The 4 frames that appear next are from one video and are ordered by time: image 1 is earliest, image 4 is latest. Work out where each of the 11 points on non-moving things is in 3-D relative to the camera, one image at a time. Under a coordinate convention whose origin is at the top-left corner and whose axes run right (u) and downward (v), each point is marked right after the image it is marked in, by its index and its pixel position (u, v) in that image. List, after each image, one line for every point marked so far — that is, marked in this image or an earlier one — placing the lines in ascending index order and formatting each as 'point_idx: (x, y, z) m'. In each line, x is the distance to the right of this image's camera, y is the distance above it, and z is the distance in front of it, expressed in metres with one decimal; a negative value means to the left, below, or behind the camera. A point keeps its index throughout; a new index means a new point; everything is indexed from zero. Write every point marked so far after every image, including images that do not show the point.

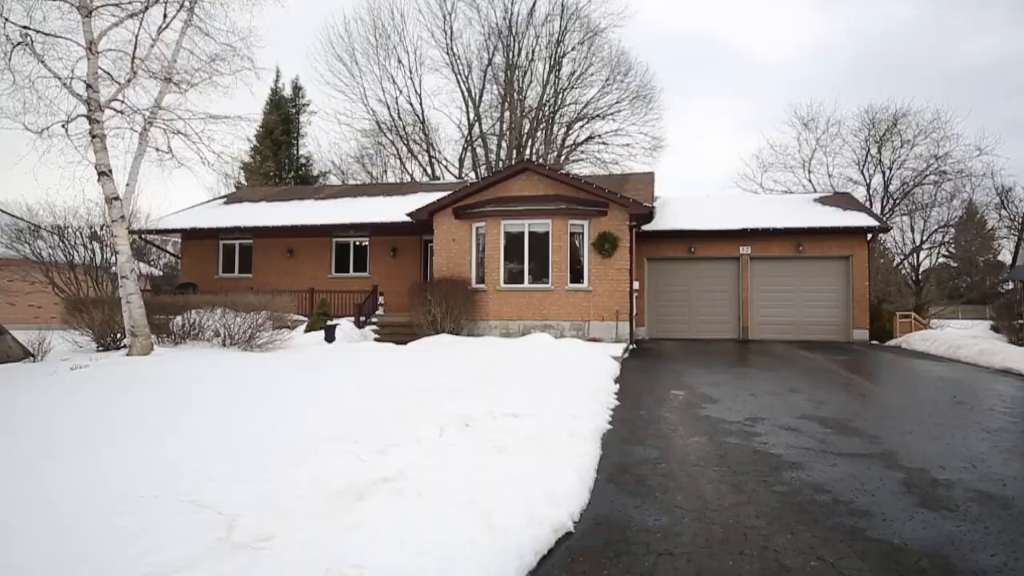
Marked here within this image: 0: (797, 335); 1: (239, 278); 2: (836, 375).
0: (+8.2, -1.4, +16.7) m
1: (-8.7, +0.3, +18.6) m
2: (+5.7, -1.5, +10.2) m
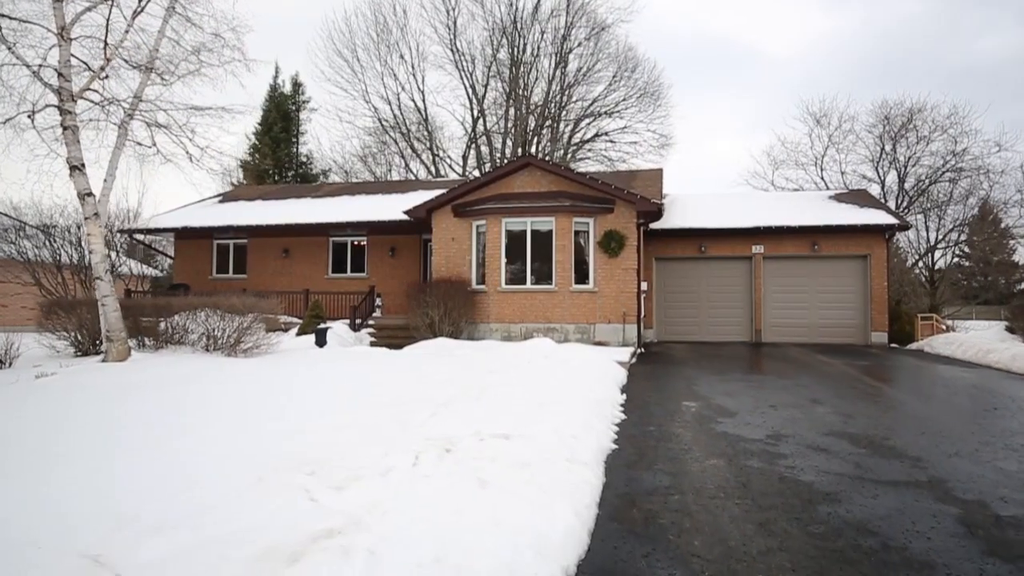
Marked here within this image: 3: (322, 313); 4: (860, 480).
0: (+8.2, -1.4, +16.0) m
1: (-8.6, +0.3, +18.0) m
2: (+5.6, -1.5, +9.5) m
3: (-4.7, -0.6, +14.3) m
4: (+2.7, -1.5, +4.4) m
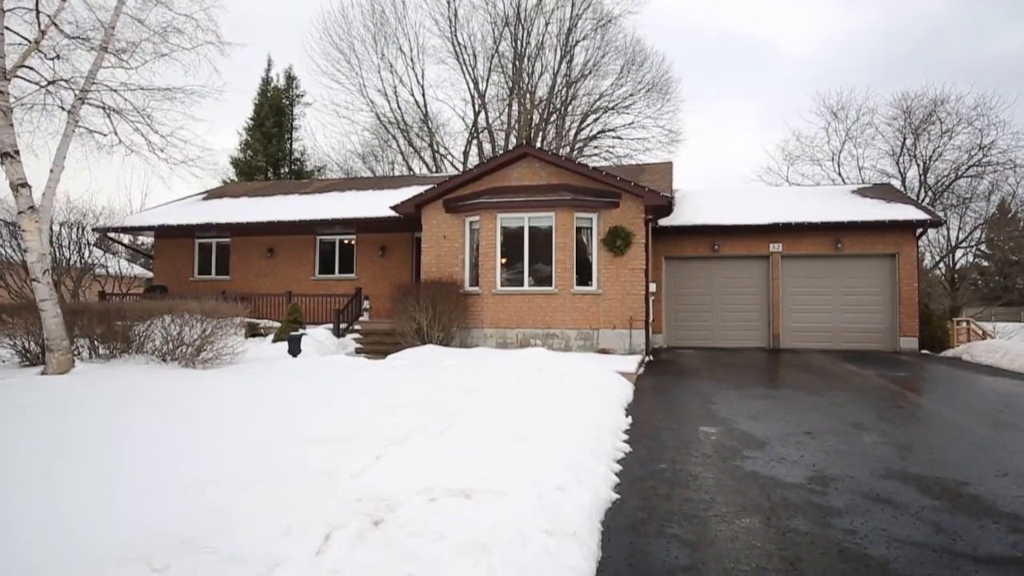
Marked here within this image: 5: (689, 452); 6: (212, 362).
0: (+8.2, -1.4, +14.7) m
1: (-8.6, +0.3, +17.0) m
2: (+5.5, -1.6, +8.3) m
3: (-4.8, -0.7, +13.2) m
4: (+2.4, -1.5, +3.3) m
5: (+1.6, -1.5, +5.2) m
6: (-5.0, -1.2, +9.8) m
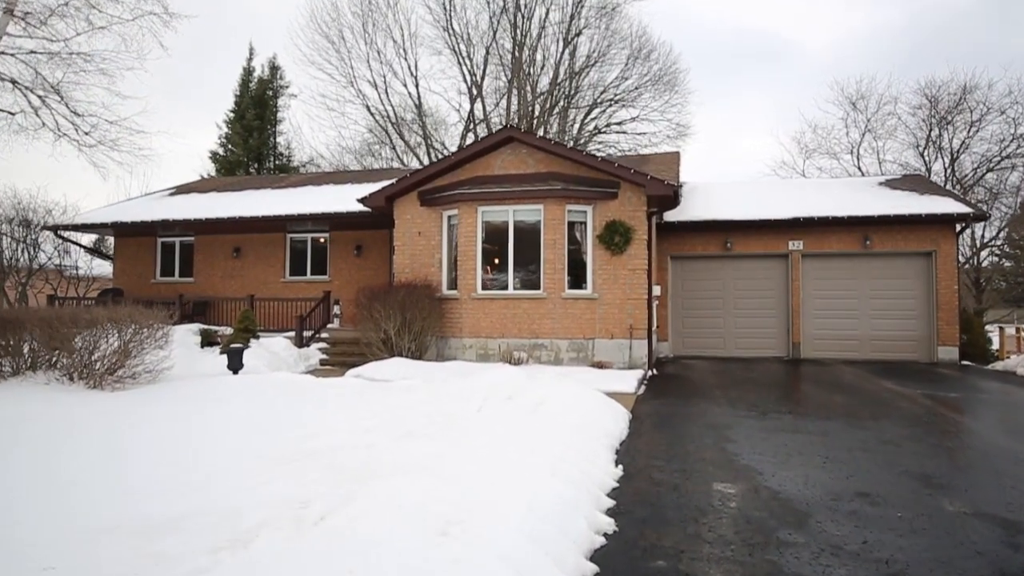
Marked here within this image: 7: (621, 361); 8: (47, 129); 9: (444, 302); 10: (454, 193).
0: (+7.9, -1.5, +13.0) m
1: (-8.9, +0.2, +15.5) m
2: (+5.1, -1.6, +6.6) m
3: (-5.1, -0.7, +11.7) m
4: (+2.0, -1.5, +1.6) m
5: (+1.2, -1.5, +3.6) m
6: (-5.4, -1.3, +8.3) m
7: (+2.0, -1.3, +10.5) m
8: (-7.7, +2.6, +9.4) m
9: (-1.3, -0.3, +11.3) m
10: (-1.1, +1.8, +11.2) m
